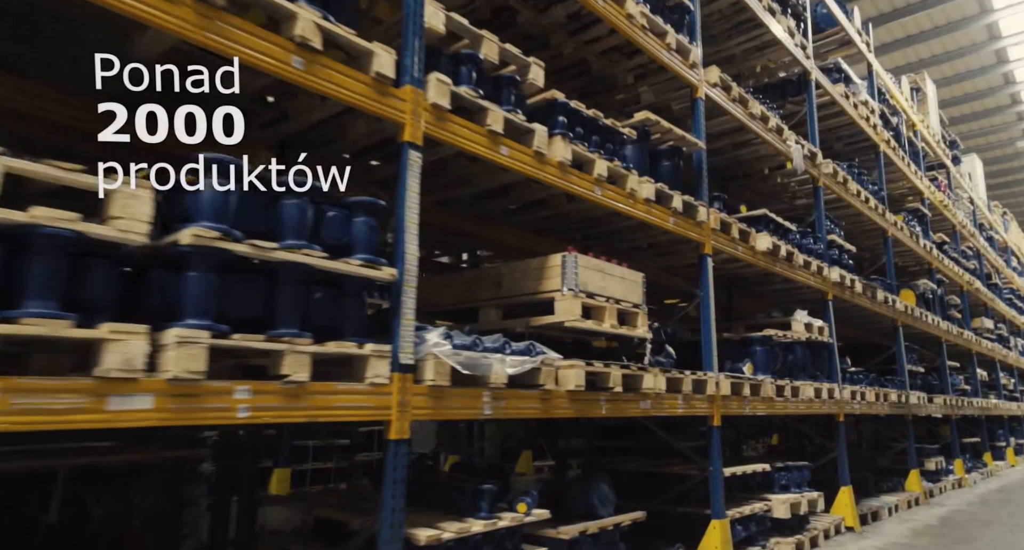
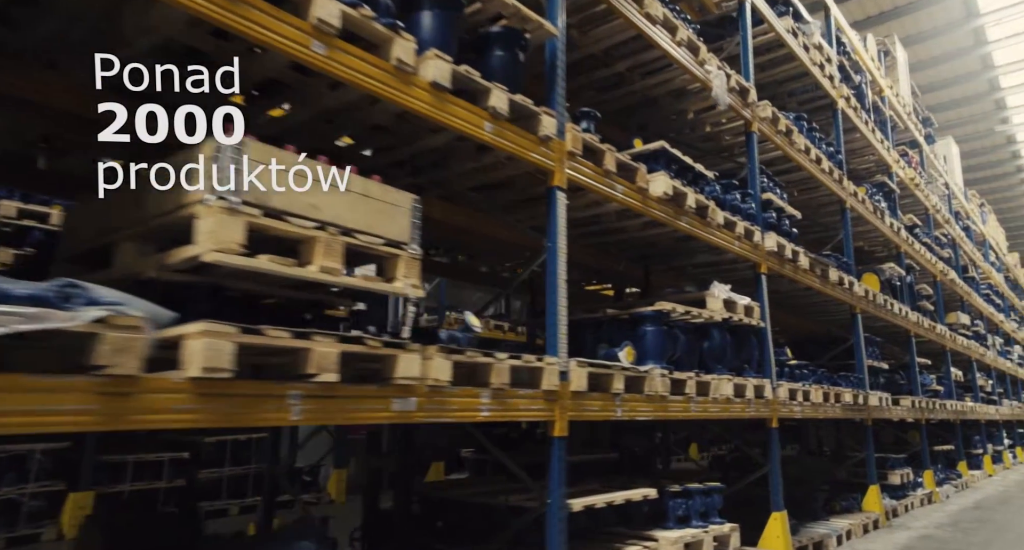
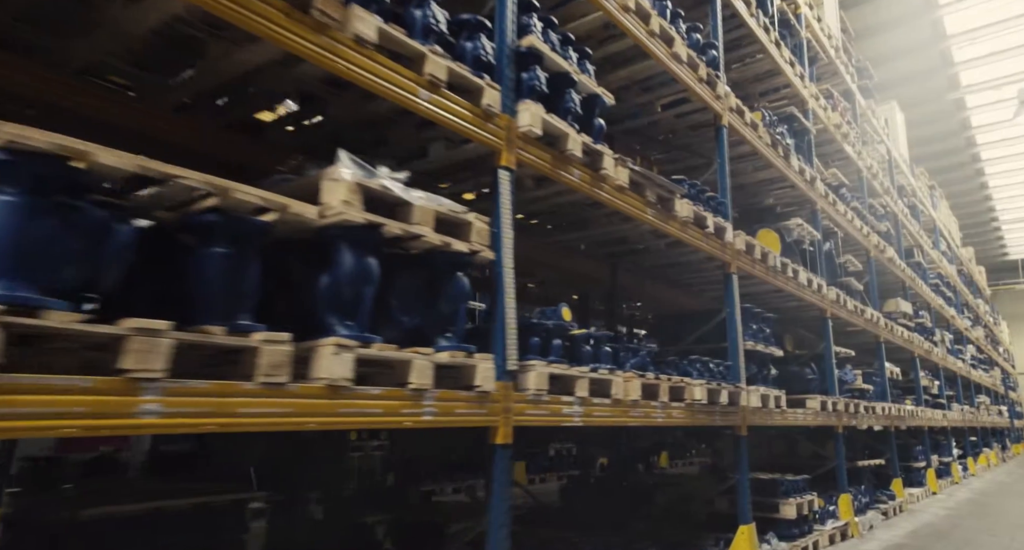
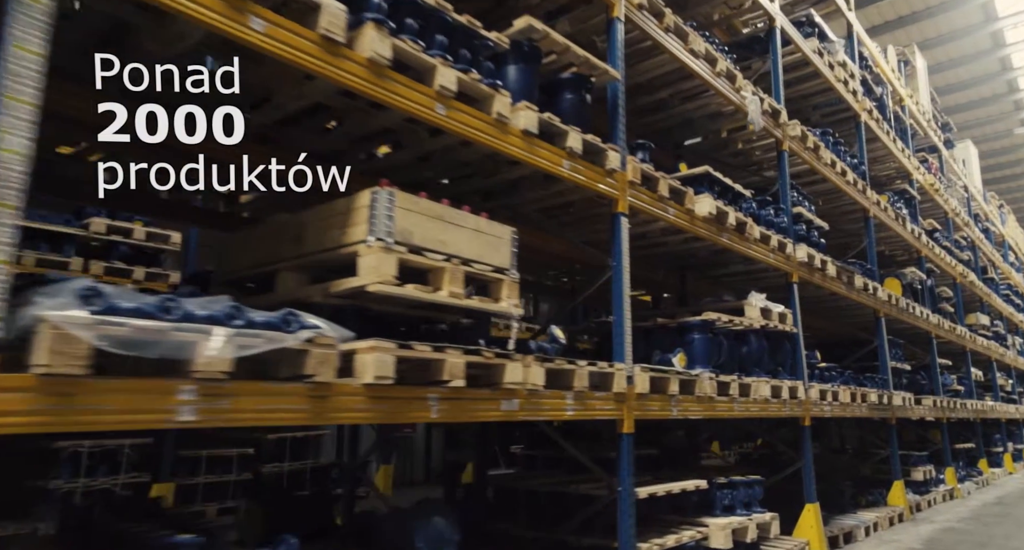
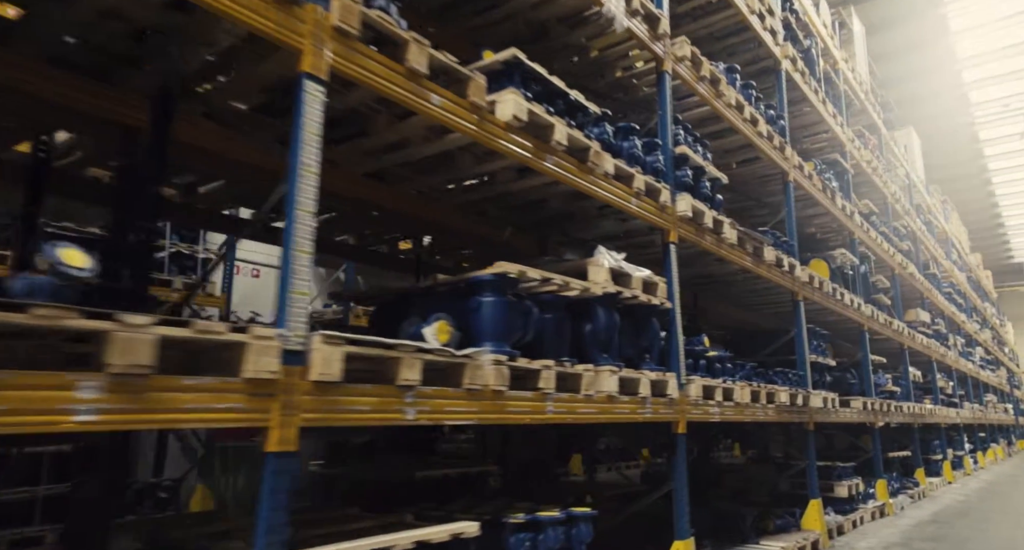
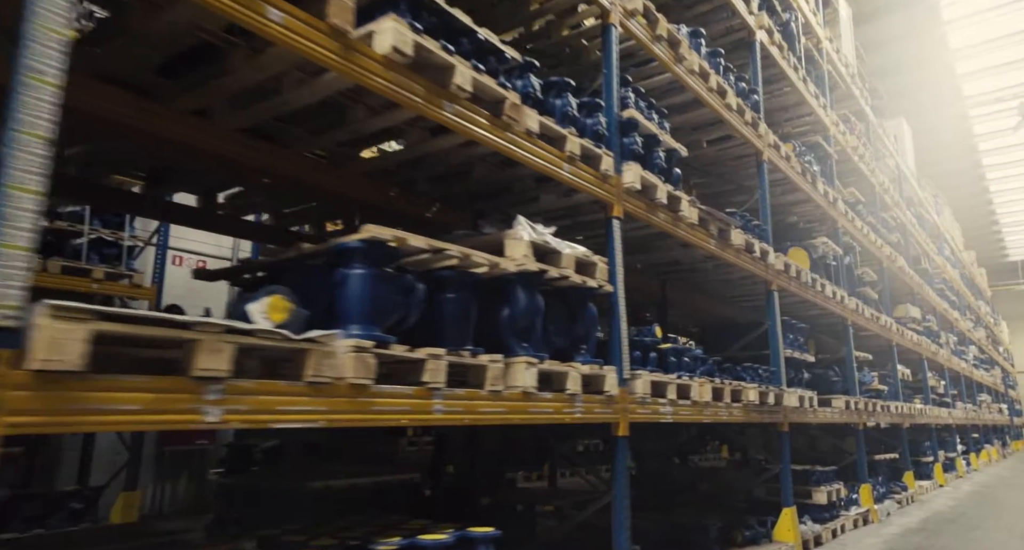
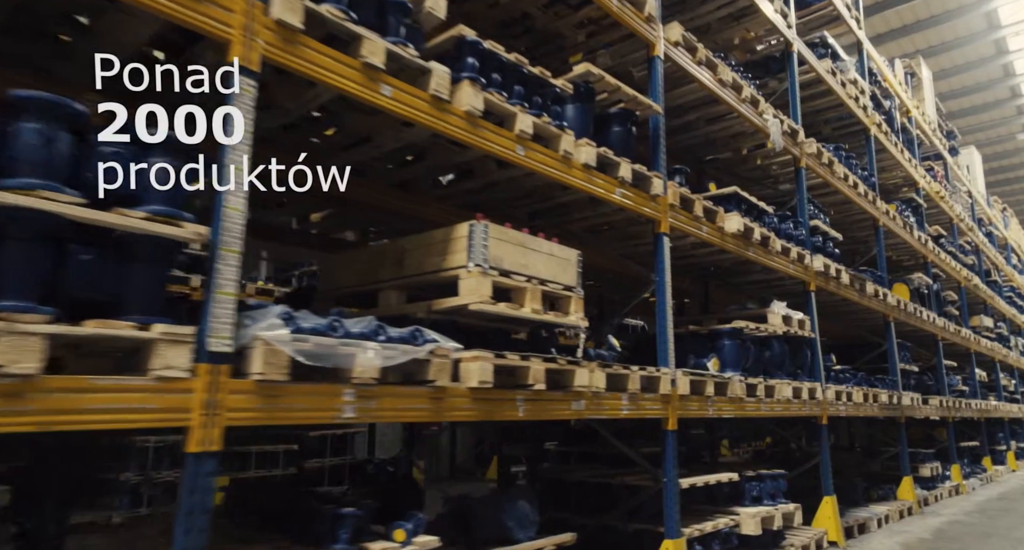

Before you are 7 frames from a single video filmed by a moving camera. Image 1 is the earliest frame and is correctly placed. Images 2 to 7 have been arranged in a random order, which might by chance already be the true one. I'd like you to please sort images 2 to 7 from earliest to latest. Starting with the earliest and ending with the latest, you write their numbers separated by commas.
7, 4, 2, 5, 6, 3
